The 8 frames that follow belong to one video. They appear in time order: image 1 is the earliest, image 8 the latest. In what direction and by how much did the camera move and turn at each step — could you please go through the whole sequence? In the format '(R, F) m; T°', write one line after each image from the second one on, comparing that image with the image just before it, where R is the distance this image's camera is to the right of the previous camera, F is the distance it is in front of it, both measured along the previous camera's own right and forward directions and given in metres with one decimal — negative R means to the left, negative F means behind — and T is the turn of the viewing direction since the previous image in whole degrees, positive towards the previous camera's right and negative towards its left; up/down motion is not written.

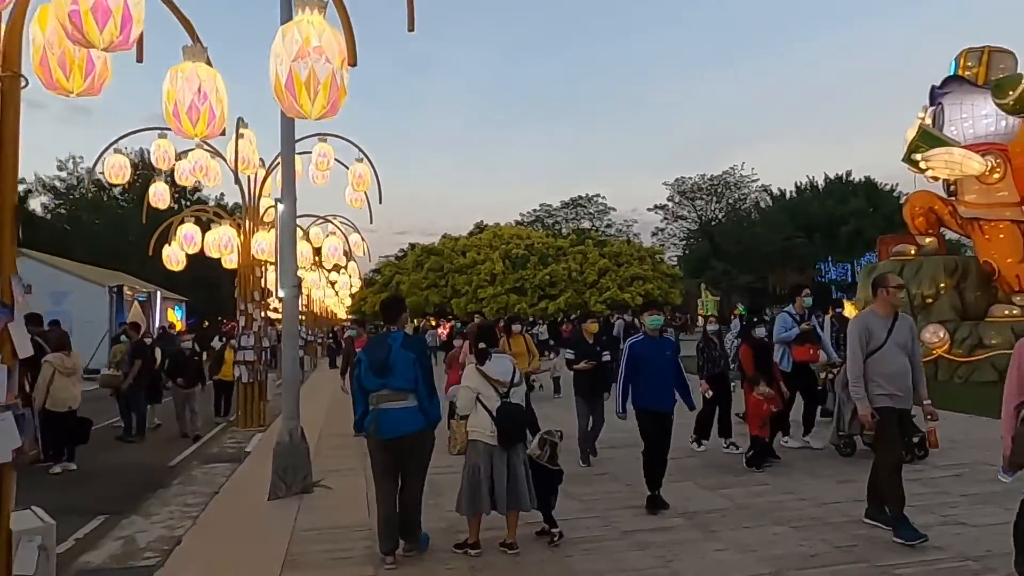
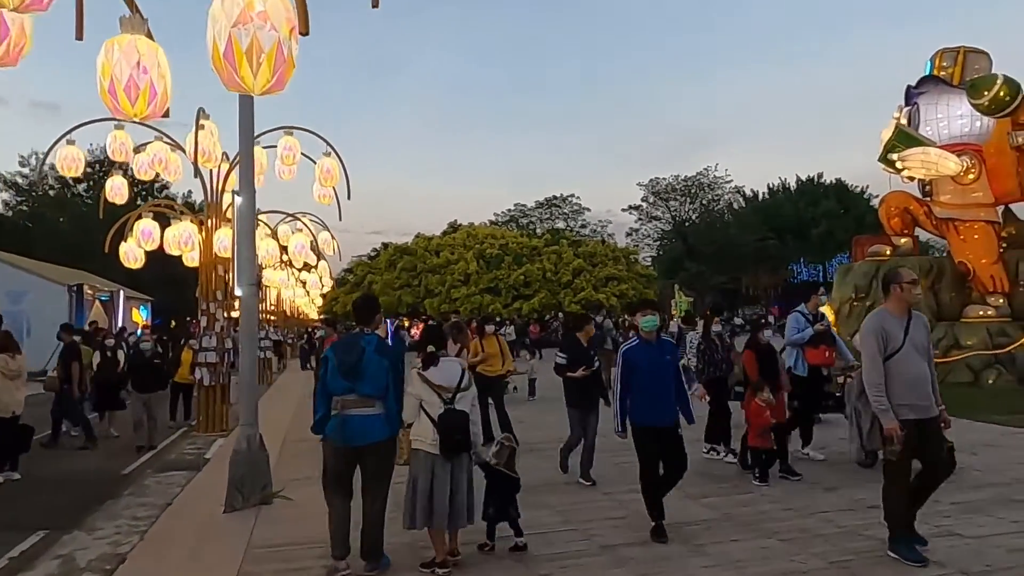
(0.0, +0.5) m; +2°
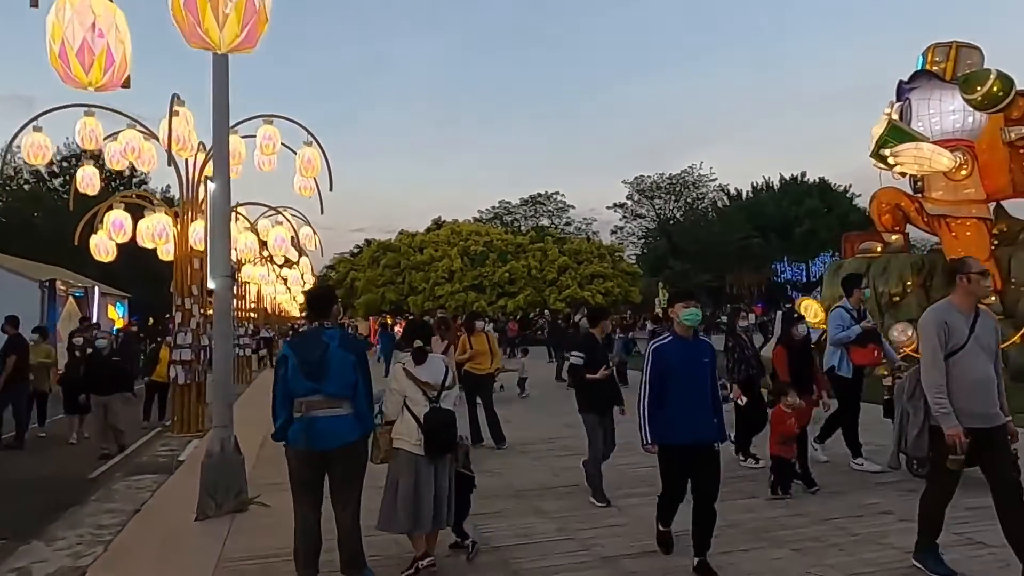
(-0.1, +0.5) m; +1°
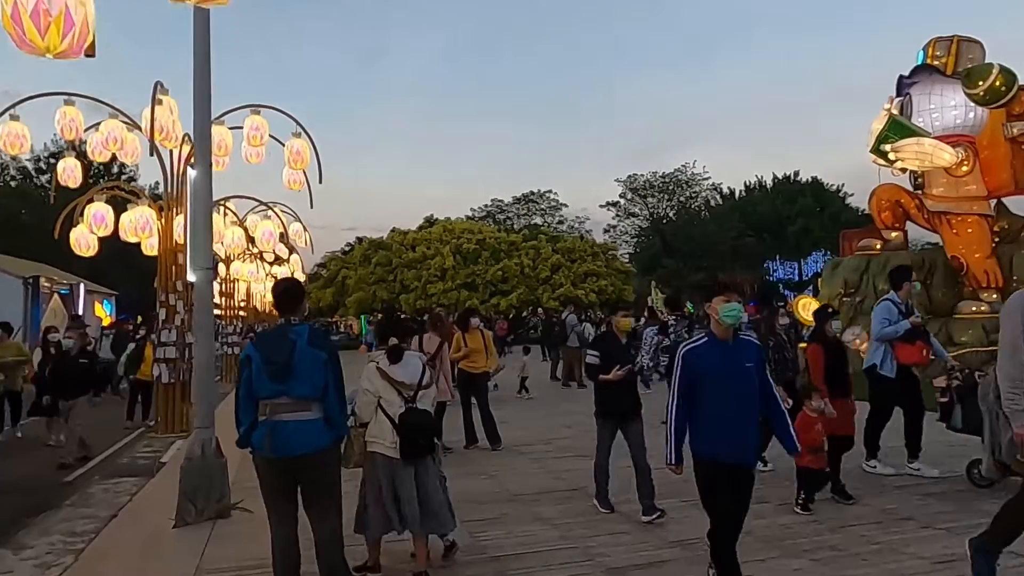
(-0.1, +0.4) m; +1°
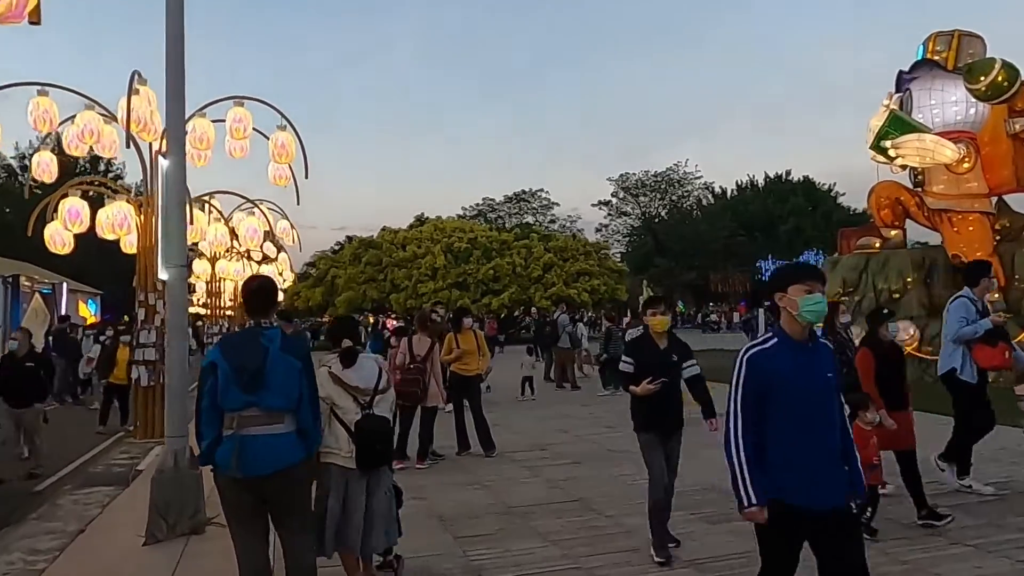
(-0.1, +0.5) m; +1°
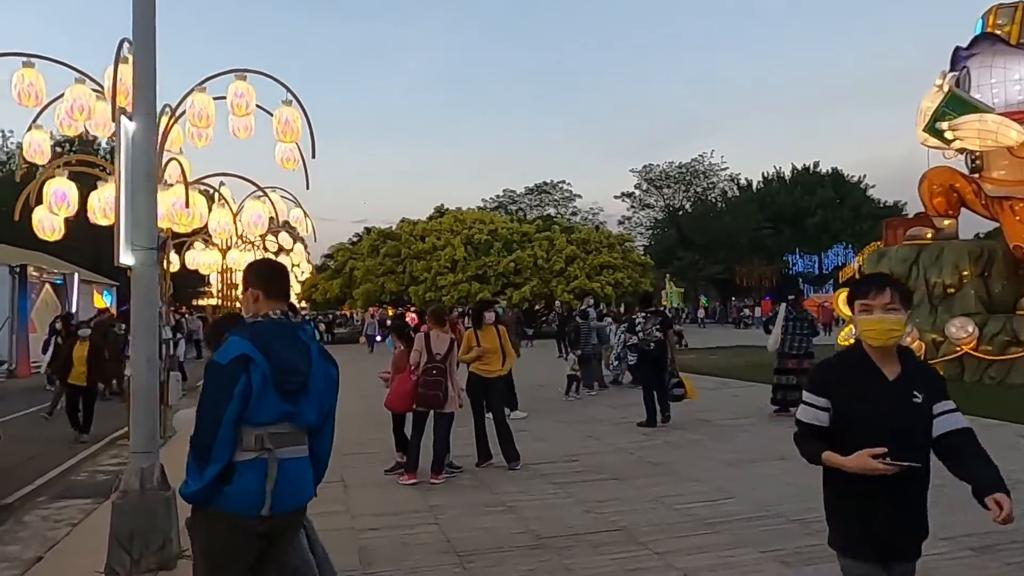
(-0.1, +1.3) m; -1°
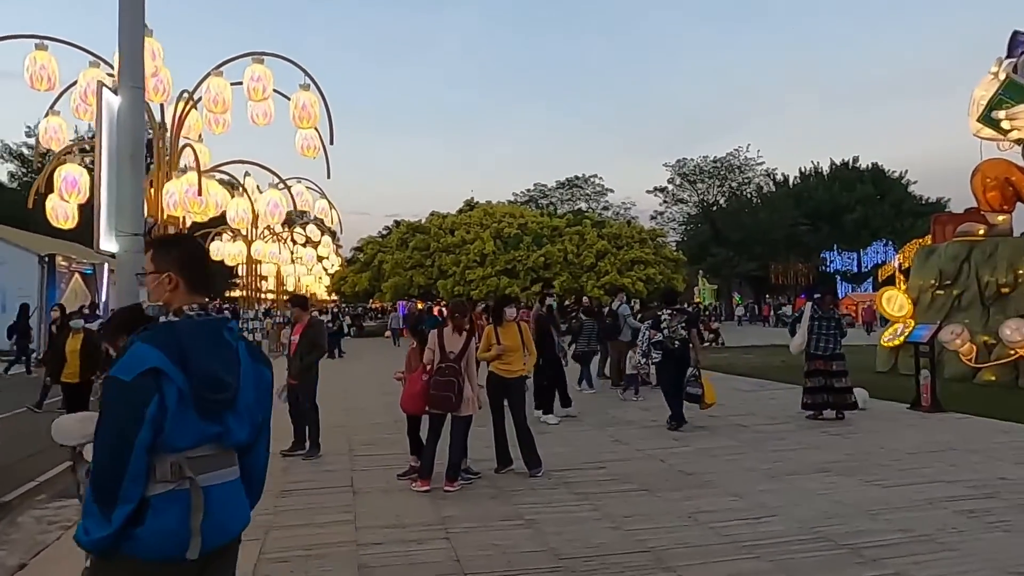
(+0.1, +0.7) m; -2°
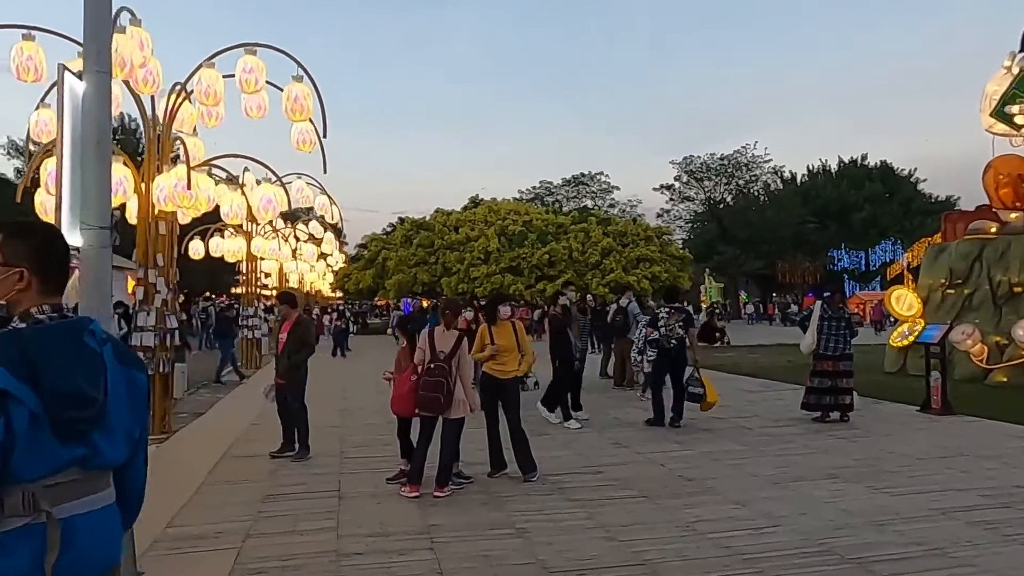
(+0.1, +0.3) m; 0°
